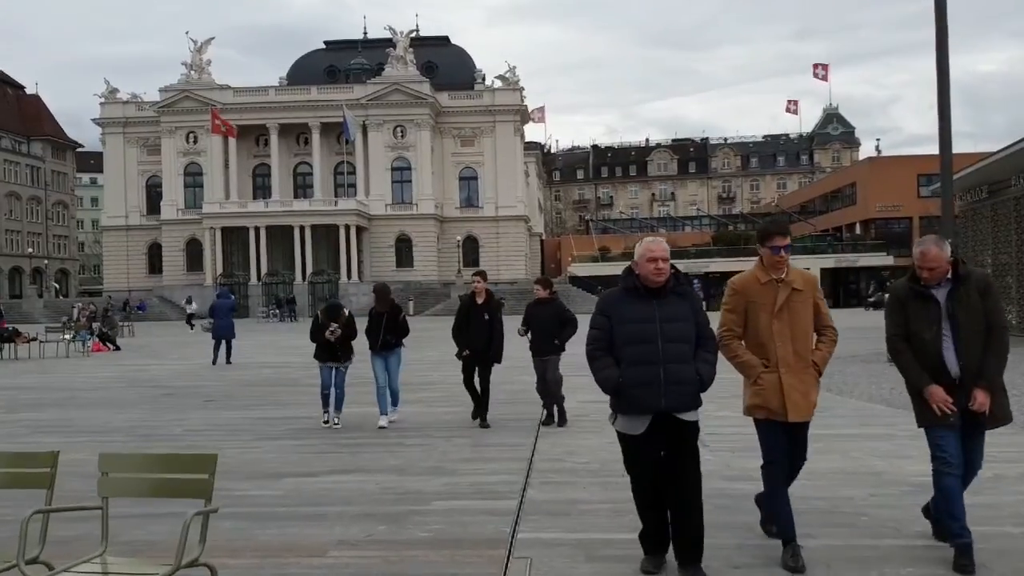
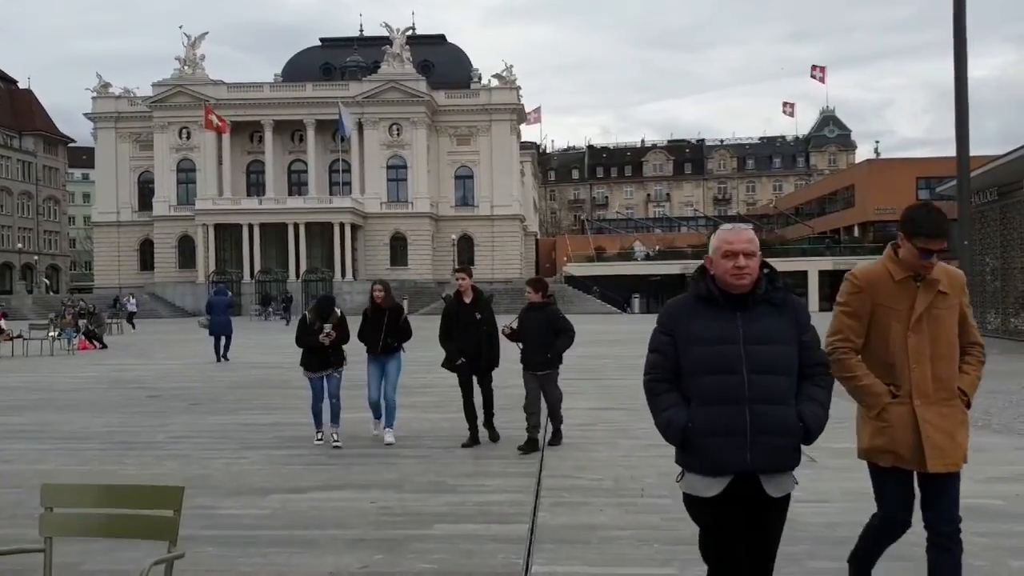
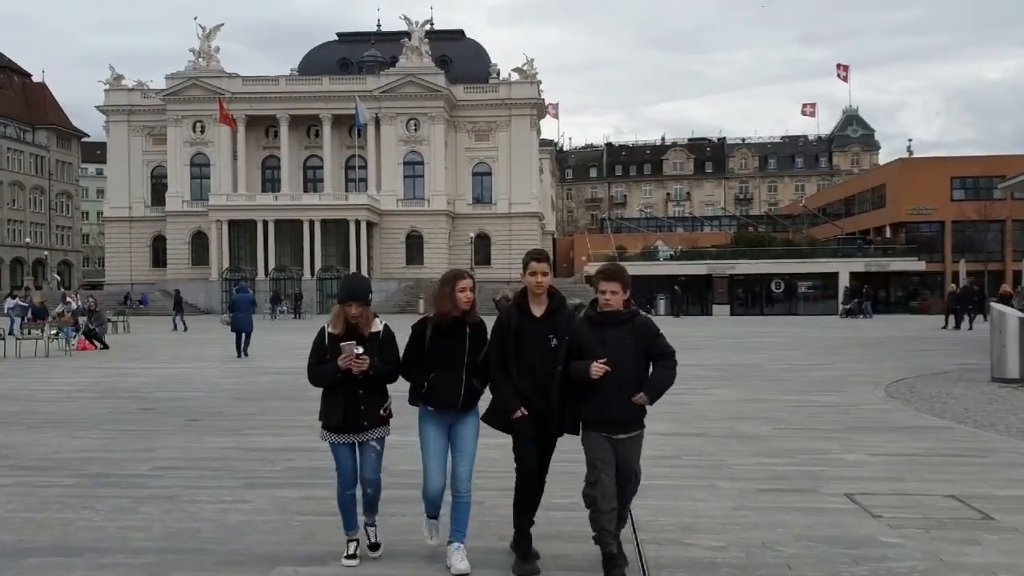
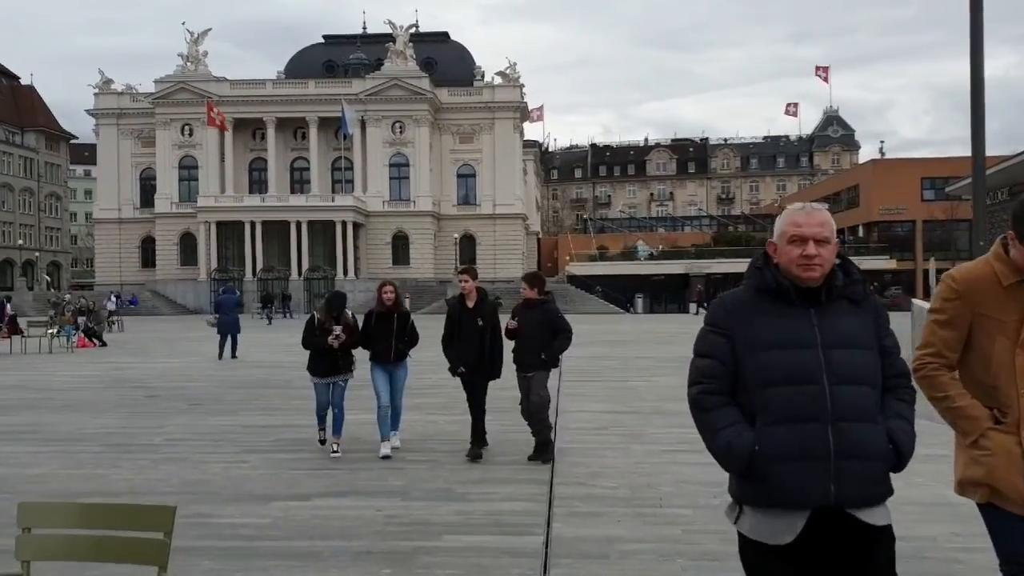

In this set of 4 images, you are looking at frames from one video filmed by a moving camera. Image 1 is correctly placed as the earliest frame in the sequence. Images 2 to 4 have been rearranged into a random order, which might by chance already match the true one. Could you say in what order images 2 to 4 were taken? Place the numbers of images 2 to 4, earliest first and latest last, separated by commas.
2, 4, 3
